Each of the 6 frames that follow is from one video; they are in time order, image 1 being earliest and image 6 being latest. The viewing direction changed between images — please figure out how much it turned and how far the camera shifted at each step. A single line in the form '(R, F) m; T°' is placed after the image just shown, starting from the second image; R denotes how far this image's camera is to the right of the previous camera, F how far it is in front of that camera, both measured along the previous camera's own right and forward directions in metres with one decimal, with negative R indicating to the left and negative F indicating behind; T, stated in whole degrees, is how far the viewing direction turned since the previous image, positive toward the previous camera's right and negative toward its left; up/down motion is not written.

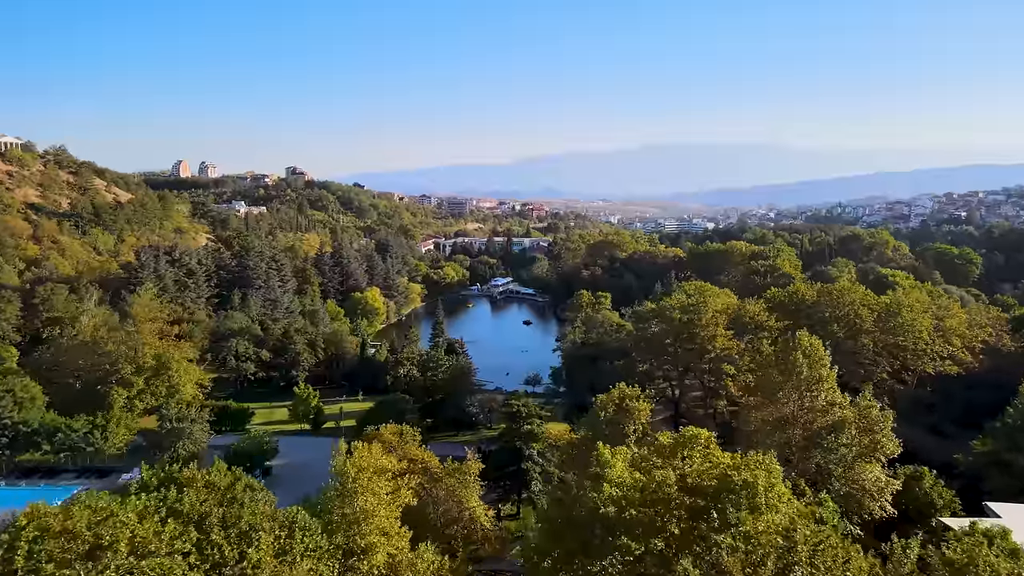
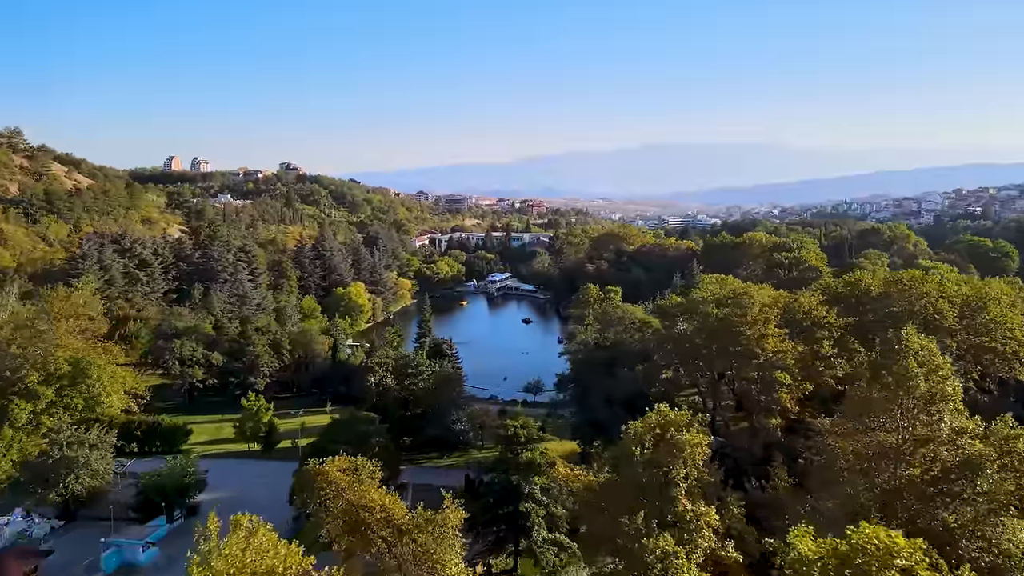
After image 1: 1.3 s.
(+0.1, +6.2) m; 0°
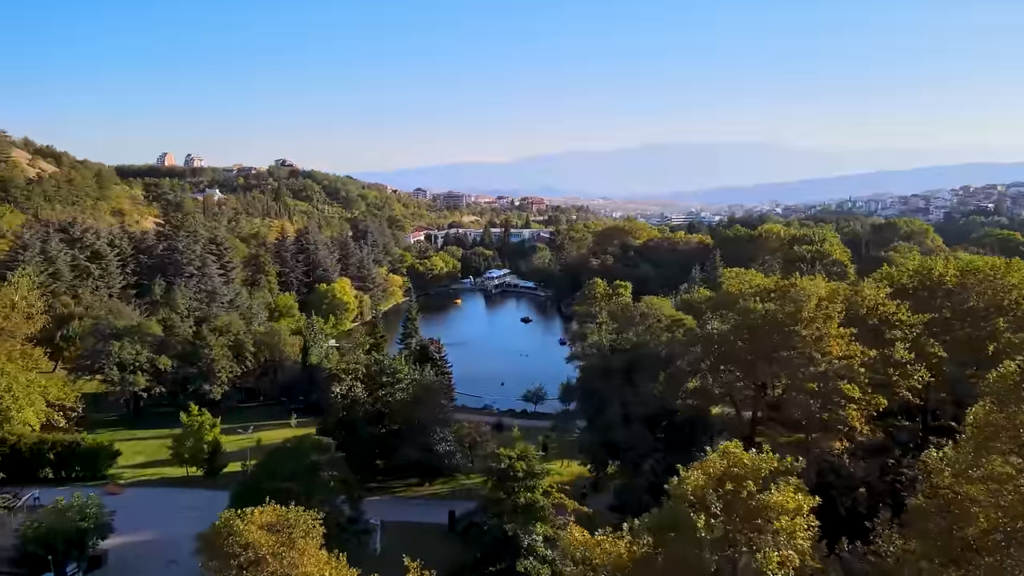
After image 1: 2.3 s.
(+0.1, +4.8) m; 0°
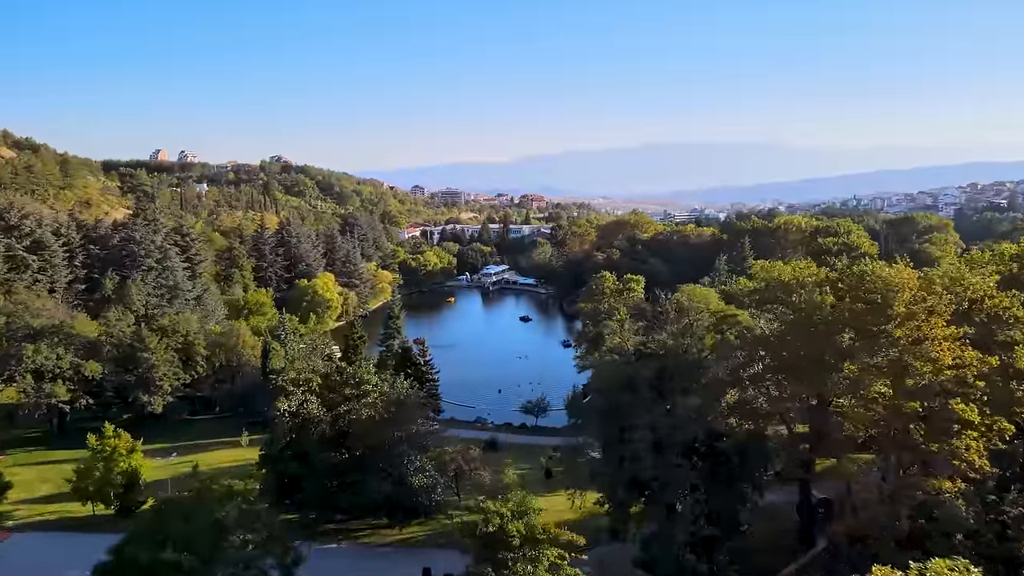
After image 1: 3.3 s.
(+0.1, +4.8) m; 0°
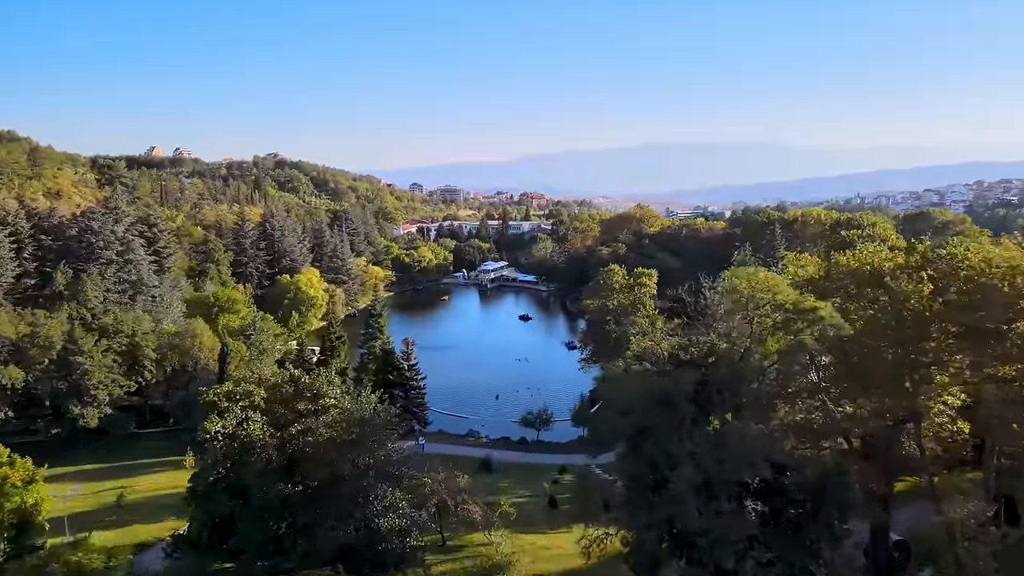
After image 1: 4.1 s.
(+0.1, +3.8) m; 0°
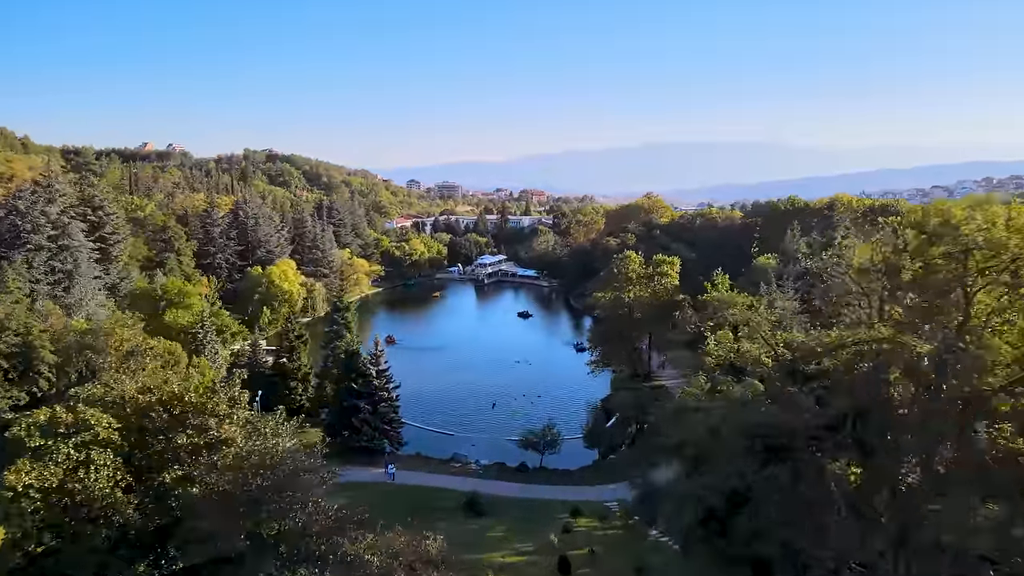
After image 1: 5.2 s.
(+0.1, +5.1) m; 0°
